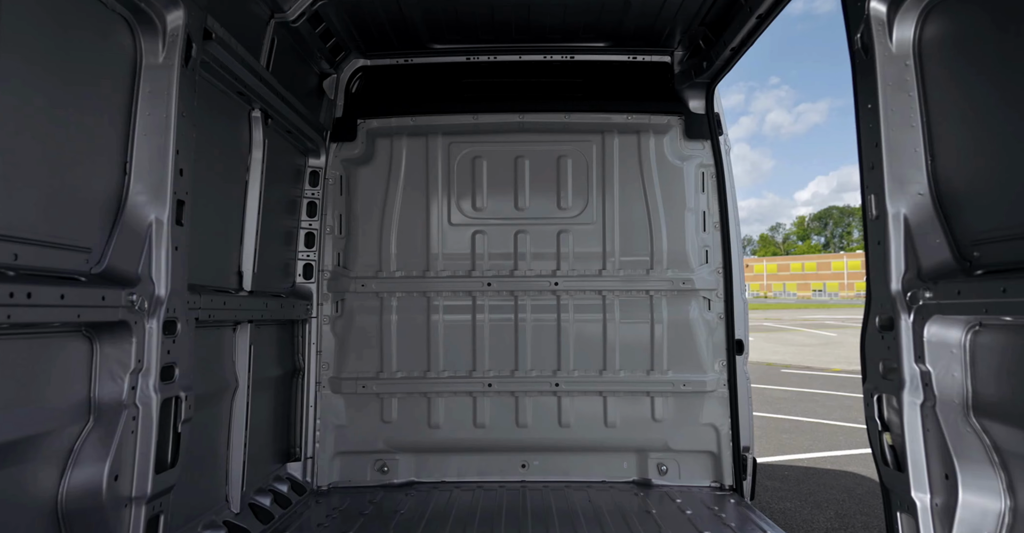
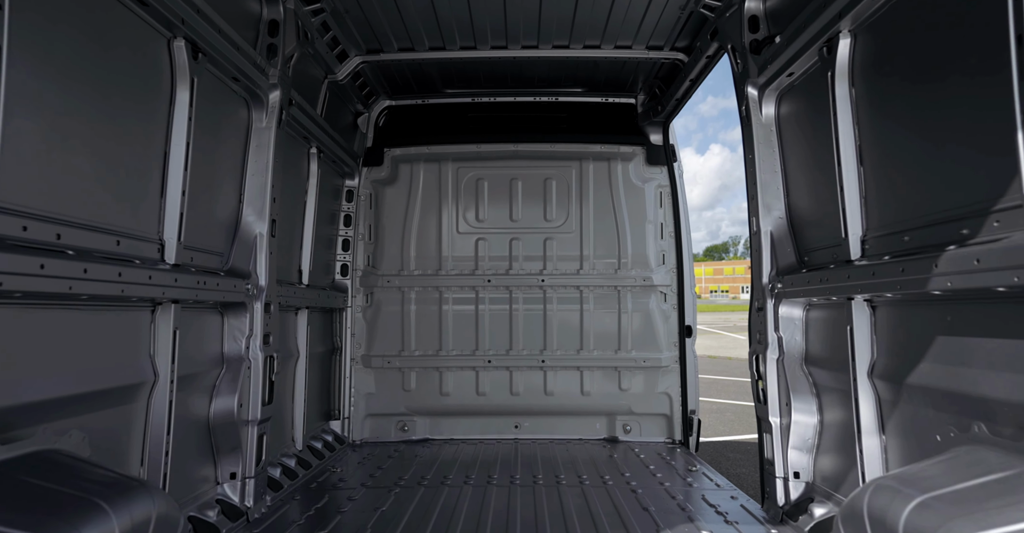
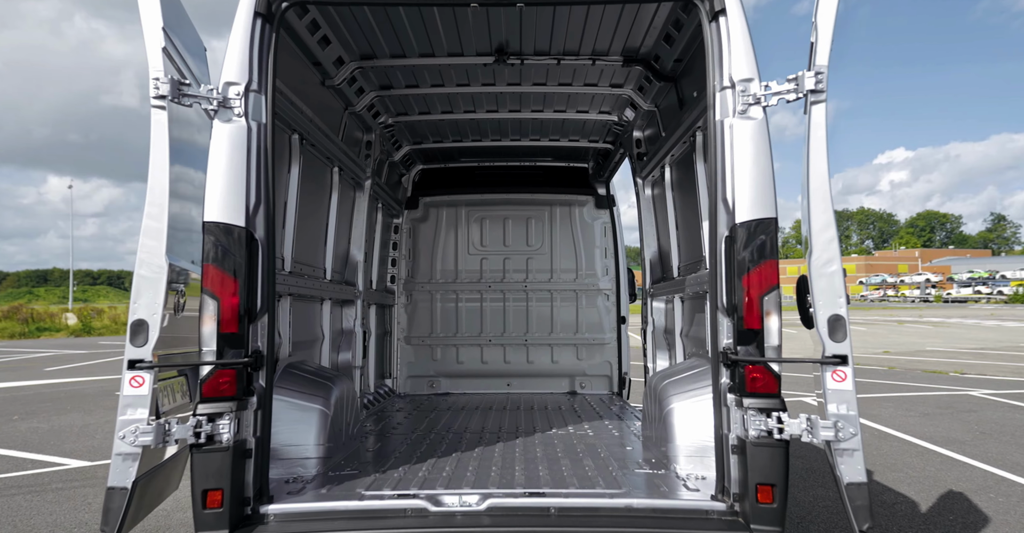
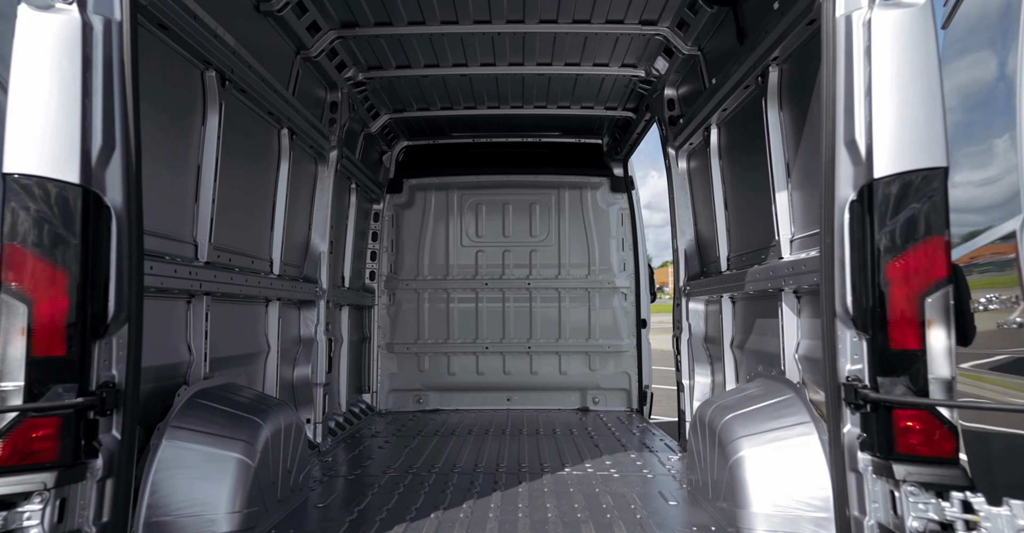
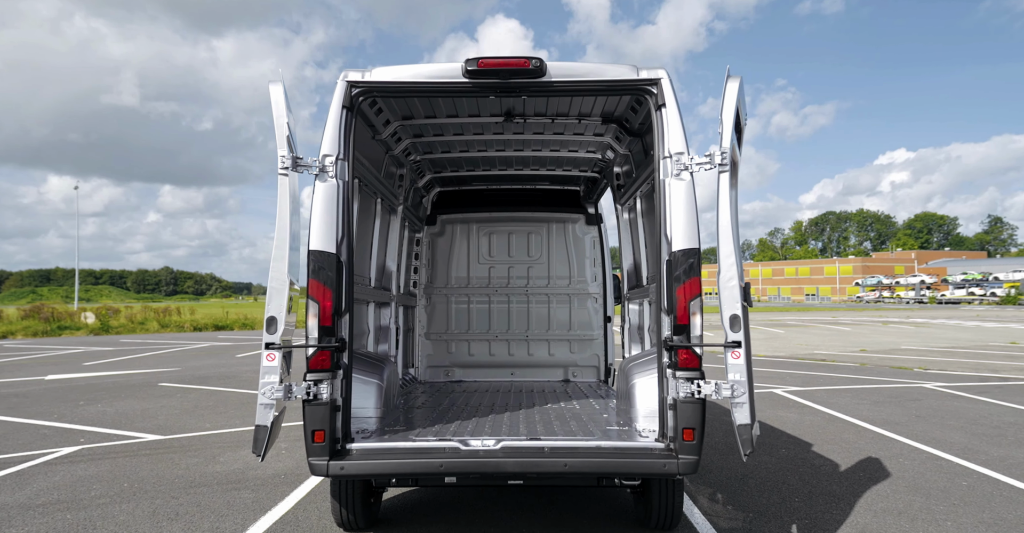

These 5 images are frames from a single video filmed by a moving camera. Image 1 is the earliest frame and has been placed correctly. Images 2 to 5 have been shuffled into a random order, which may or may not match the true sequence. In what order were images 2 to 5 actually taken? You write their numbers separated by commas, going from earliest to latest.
2, 4, 3, 5
